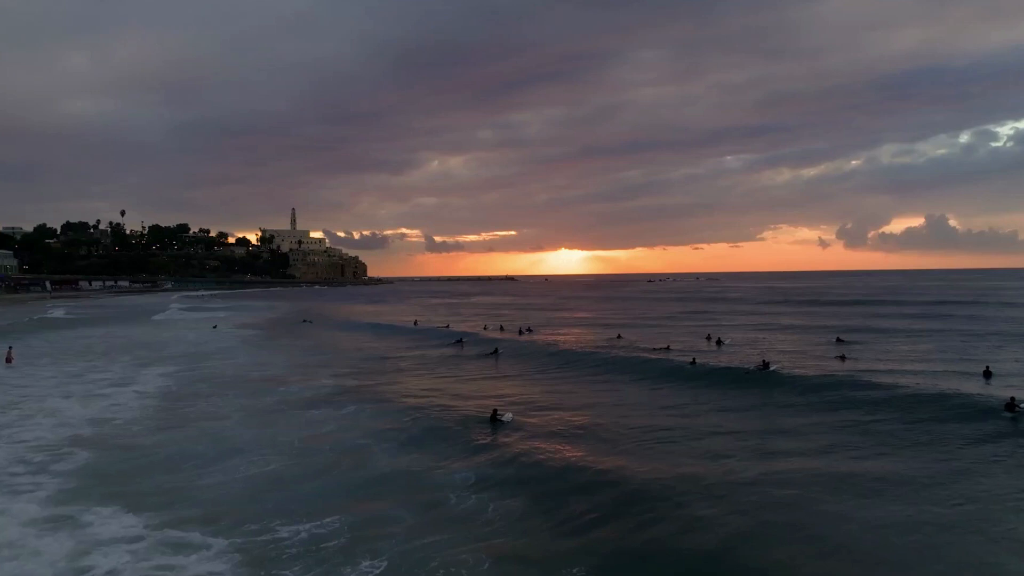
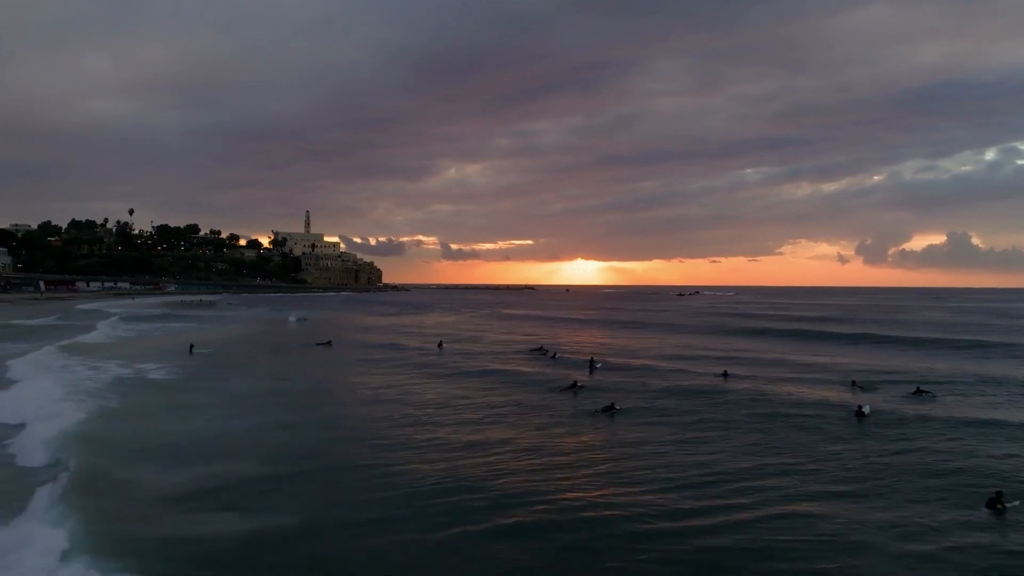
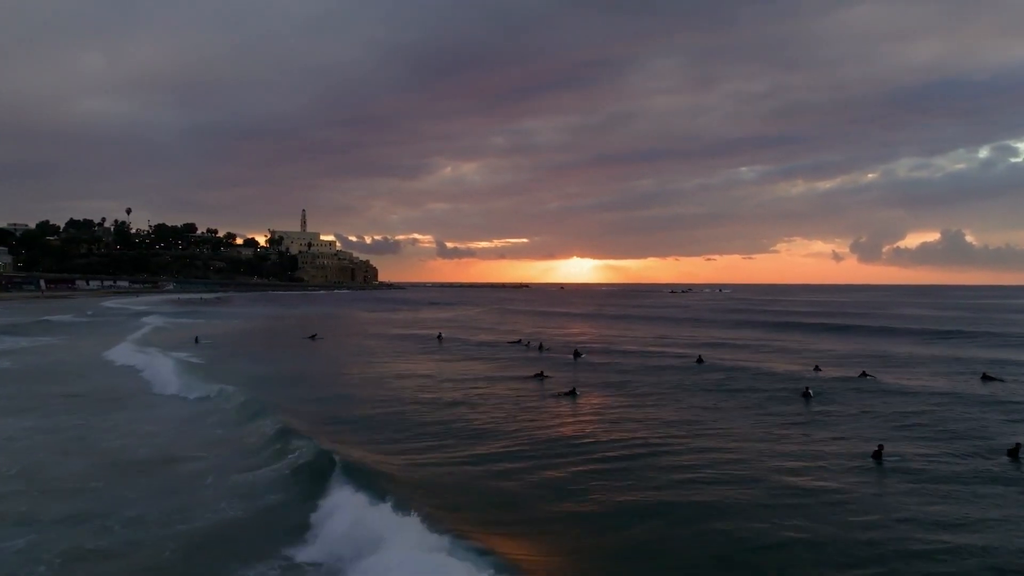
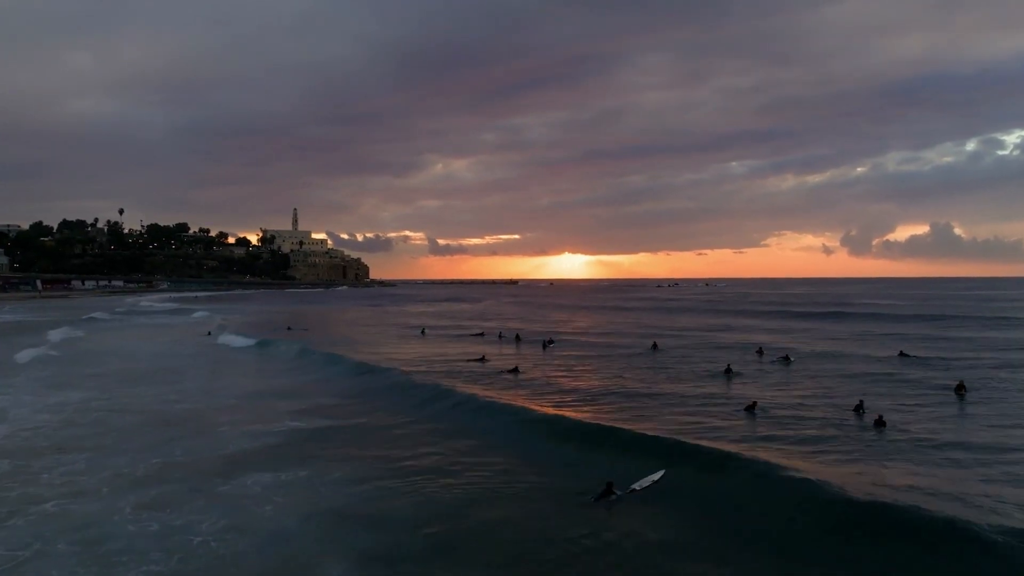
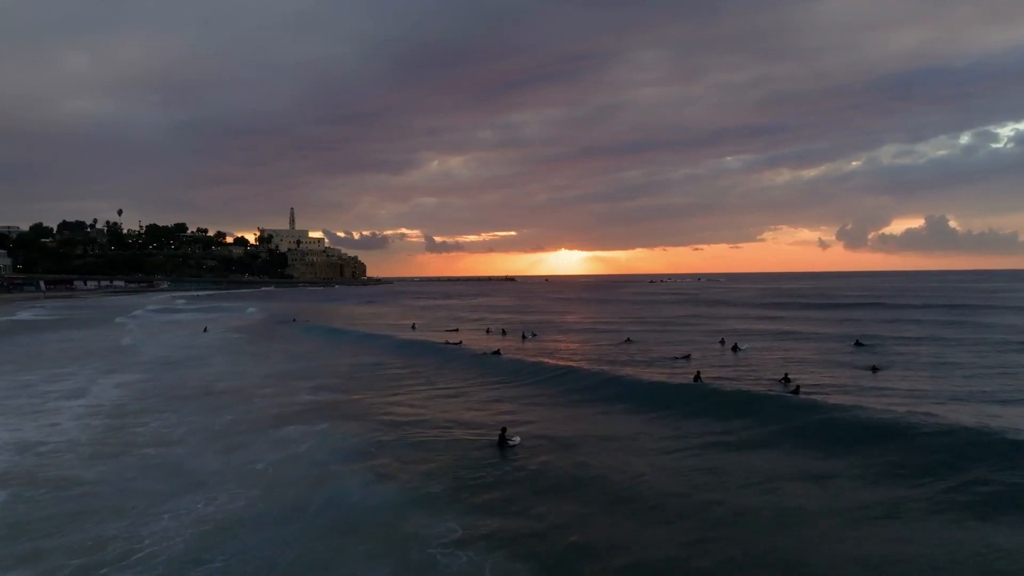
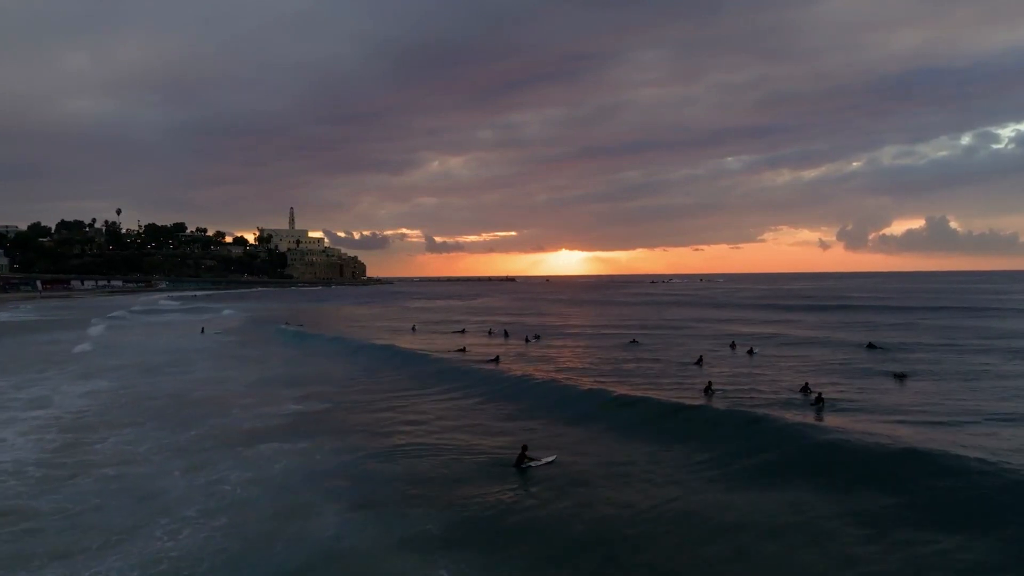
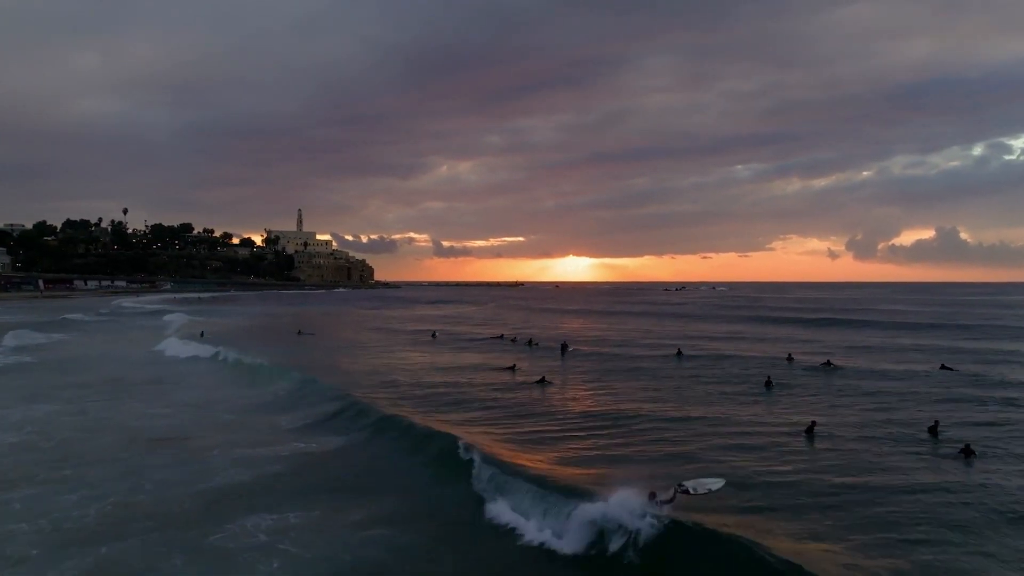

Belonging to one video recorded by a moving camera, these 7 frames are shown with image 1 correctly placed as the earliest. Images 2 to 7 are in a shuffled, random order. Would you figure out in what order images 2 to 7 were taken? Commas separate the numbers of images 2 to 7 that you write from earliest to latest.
5, 6, 4, 7, 3, 2
